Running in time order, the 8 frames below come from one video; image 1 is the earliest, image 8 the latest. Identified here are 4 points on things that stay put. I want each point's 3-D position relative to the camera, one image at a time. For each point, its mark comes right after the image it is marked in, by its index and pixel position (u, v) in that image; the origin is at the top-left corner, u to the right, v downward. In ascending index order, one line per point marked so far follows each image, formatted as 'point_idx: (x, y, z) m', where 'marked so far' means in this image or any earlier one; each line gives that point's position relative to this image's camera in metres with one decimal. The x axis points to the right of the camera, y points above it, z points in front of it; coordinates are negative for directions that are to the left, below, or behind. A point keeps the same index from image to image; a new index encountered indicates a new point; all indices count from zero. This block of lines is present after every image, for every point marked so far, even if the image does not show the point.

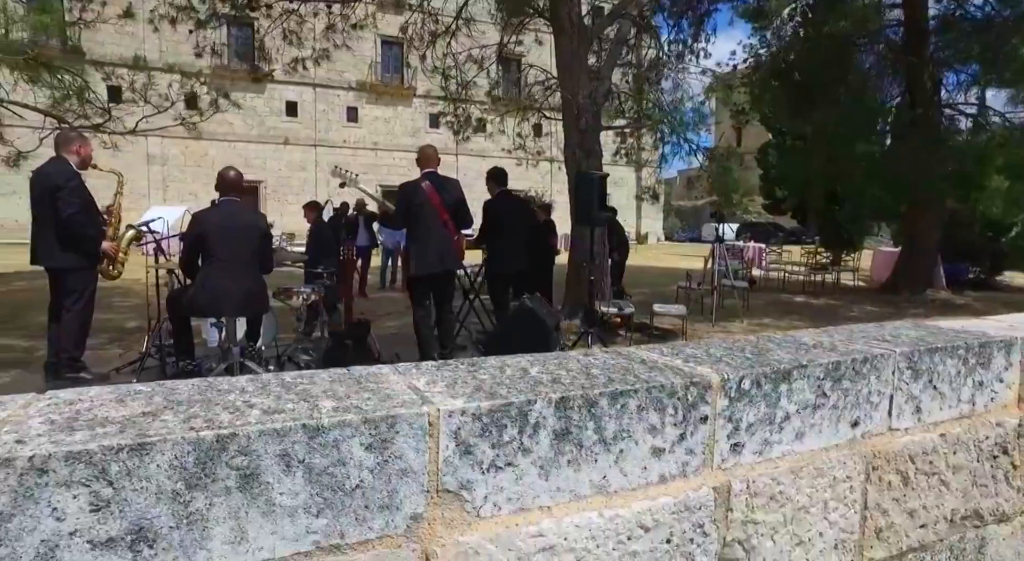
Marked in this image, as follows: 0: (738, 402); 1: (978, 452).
0: (+0.3, -0.2, +0.9) m
1: (+0.9, -0.3, +1.2) m
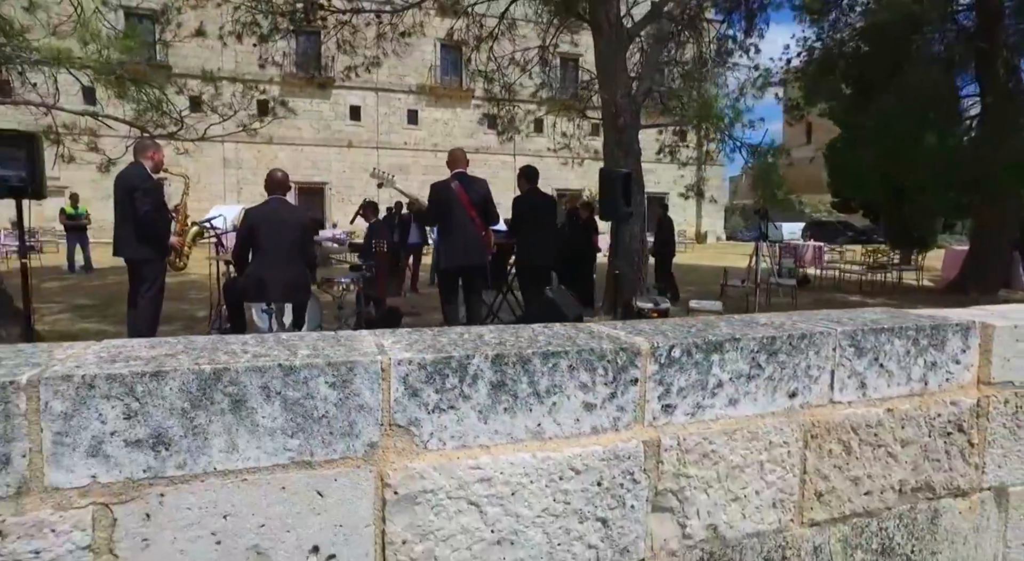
0: (+0.3, -0.1, +1.1) m
1: (+0.9, -0.3, +1.3) m
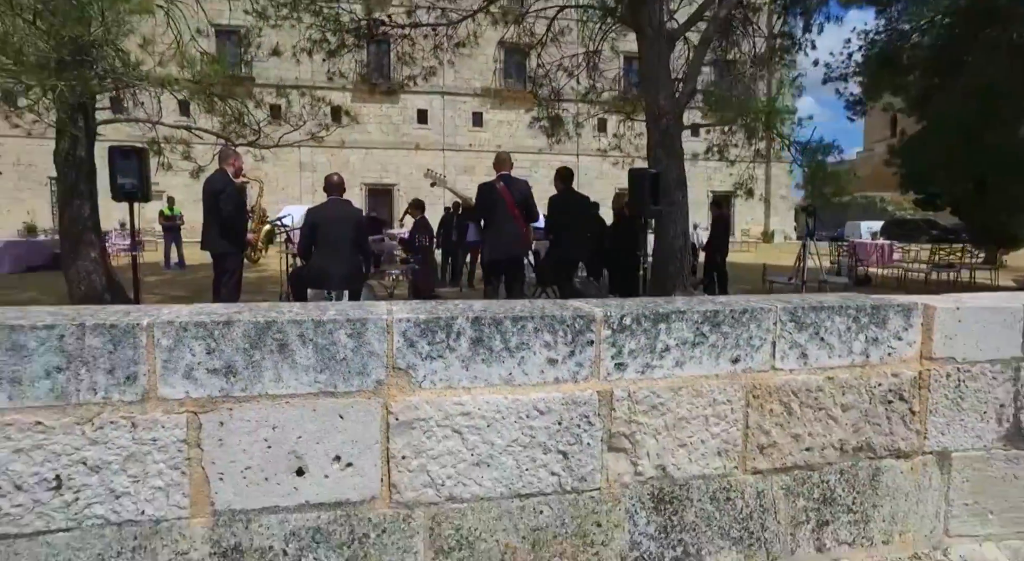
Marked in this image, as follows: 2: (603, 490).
0: (+0.2, -0.1, +1.3) m
1: (+0.9, -0.3, +1.5) m
2: (+0.2, -0.4, +1.3) m
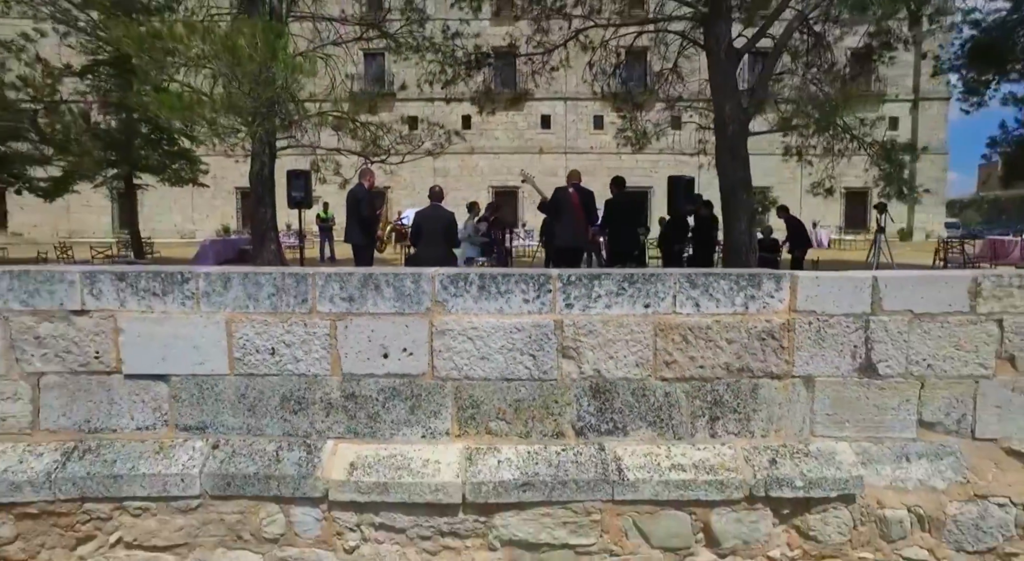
0: (+0.2, 0.0, +2.3) m
1: (+0.9, -0.2, +2.3) m
2: (+0.2, -0.4, +2.2) m
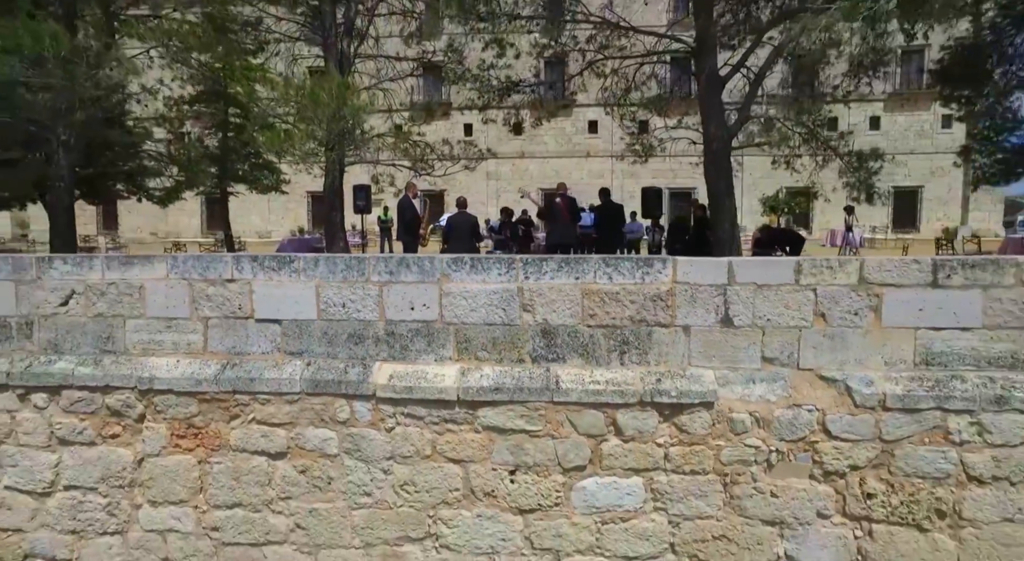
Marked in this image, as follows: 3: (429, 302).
0: (+0.1, +0.1, +3.5) m
1: (+0.7, -0.1, +3.5) m
2: (0.0, -0.3, +3.5) m
3: (-0.5, -0.1, +3.6) m
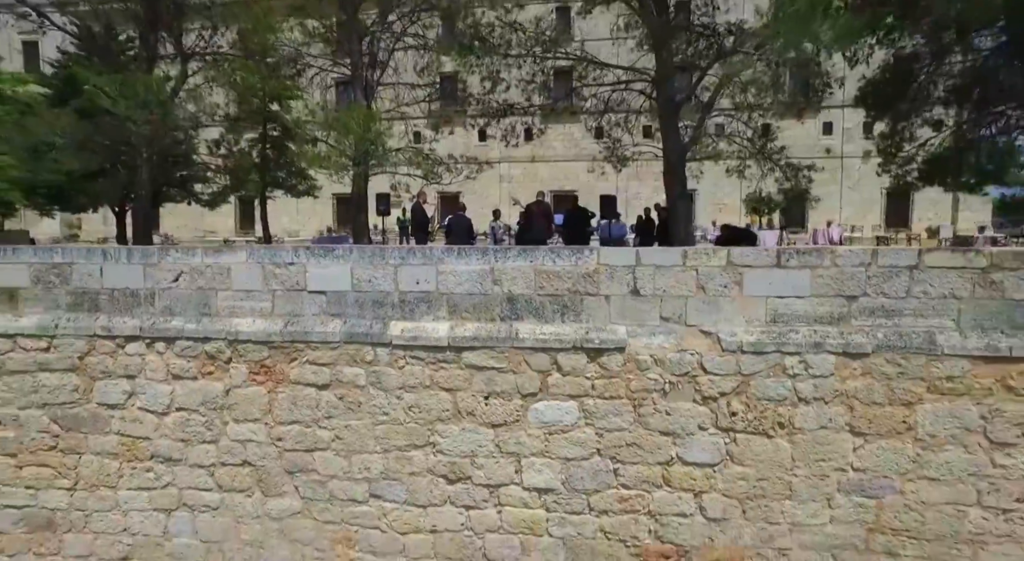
0: (-0.1, +0.2, +5.1) m
1: (+0.5, 0.0, +5.0) m
2: (-0.2, -0.1, +5.1) m
3: (-0.7, 0.0, +5.1) m
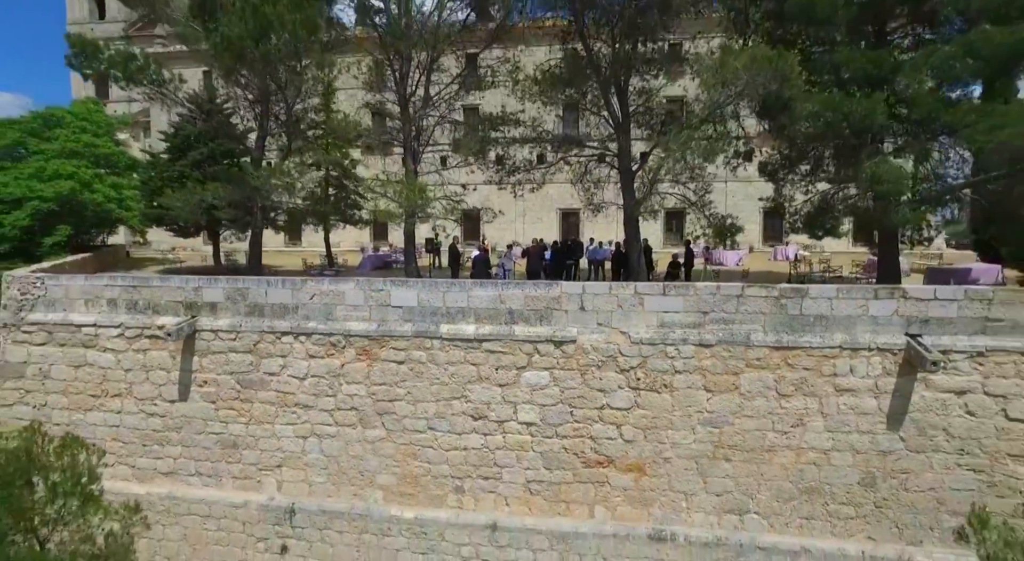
0: (-0.1, -0.1, +8.6) m
1: (+0.5, -0.2, +8.5) m
2: (-0.2, -0.4, +8.6) m
3: (-0.7, -0.3, +8.7) m
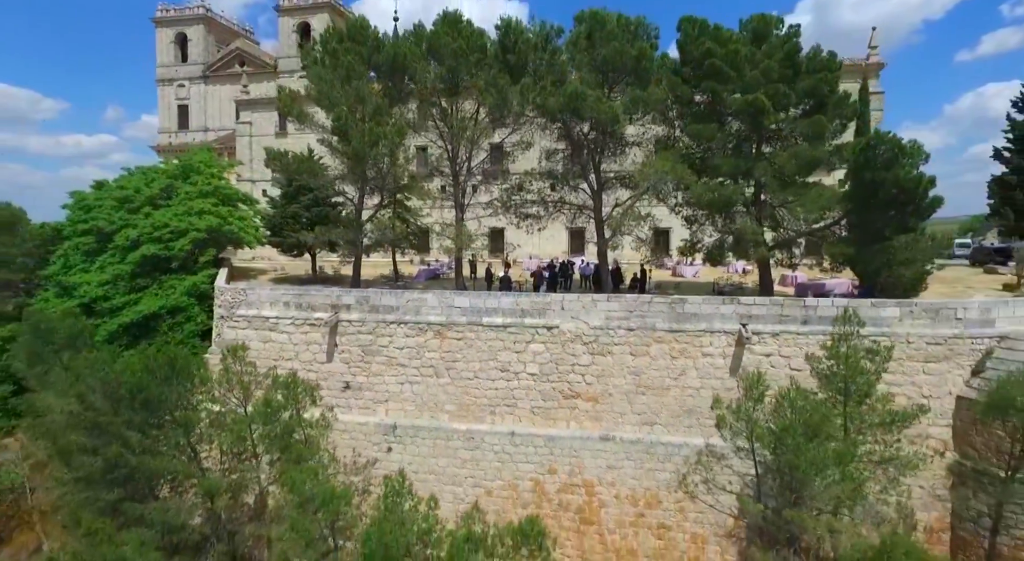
0: (+0.1, -0.3, +14.8) m
1: (+0.8, -0.5, +14.7) m
2: (+0.1, -0.7, +14.8) m
3: (-0.4, -0.5, +14.9) m
